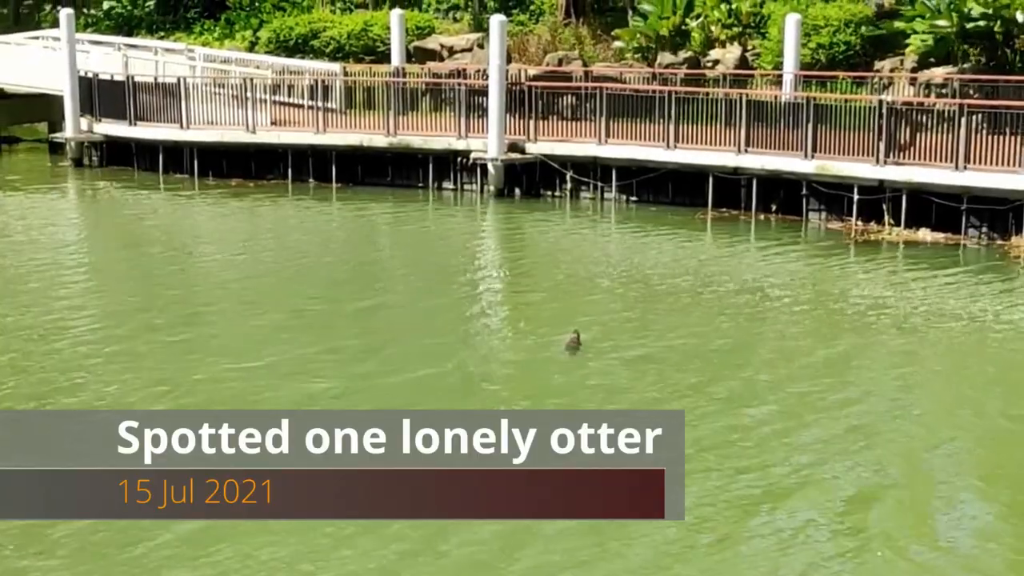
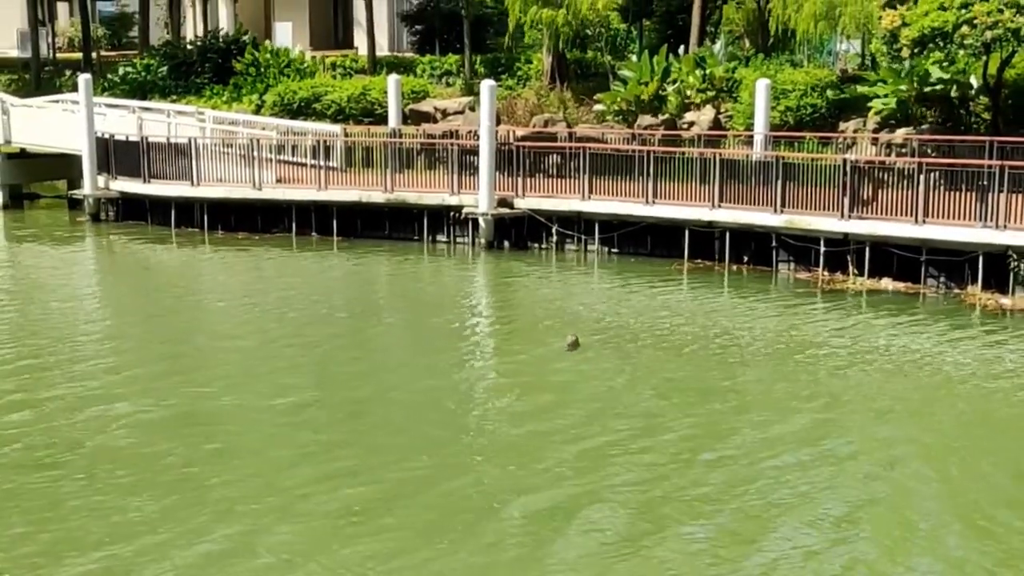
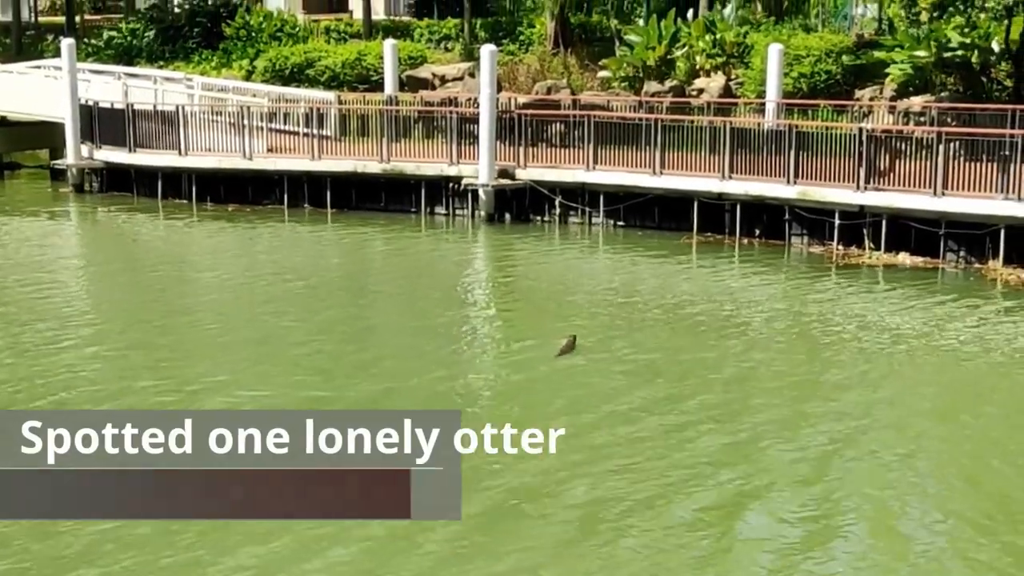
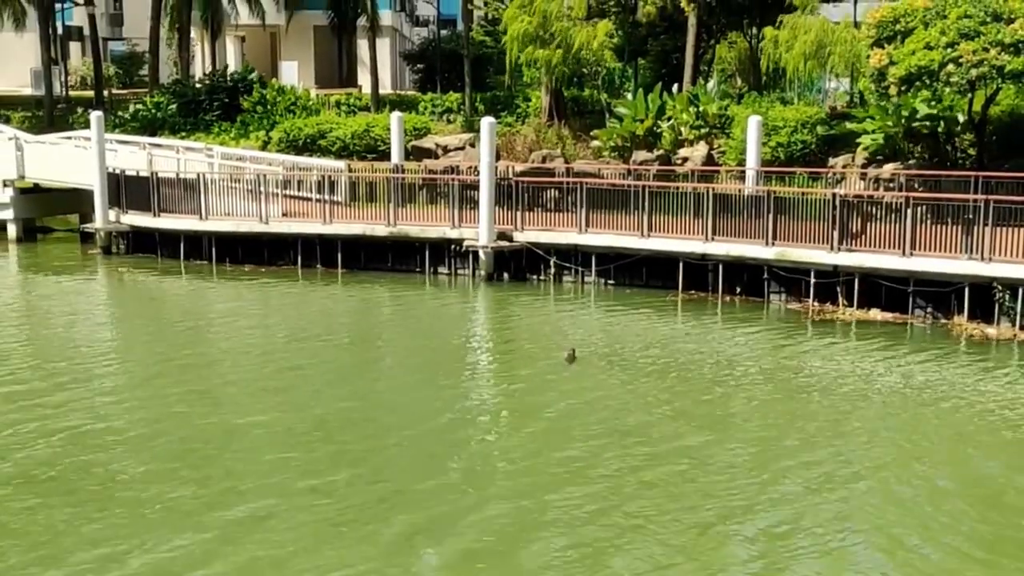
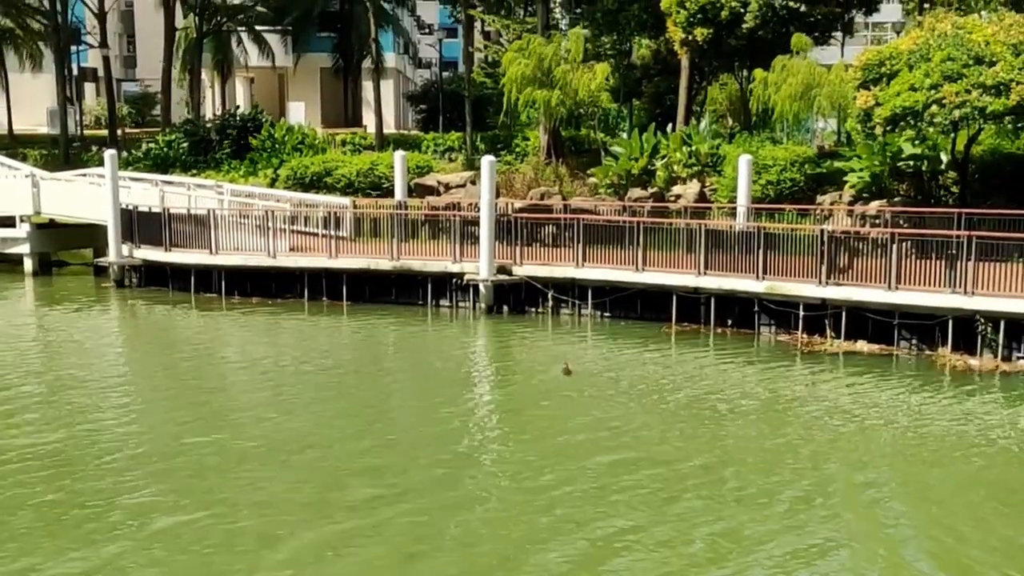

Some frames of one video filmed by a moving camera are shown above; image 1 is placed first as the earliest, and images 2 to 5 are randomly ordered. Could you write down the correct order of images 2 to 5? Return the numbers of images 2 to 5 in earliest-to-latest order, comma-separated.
3, 2, 4, 5
